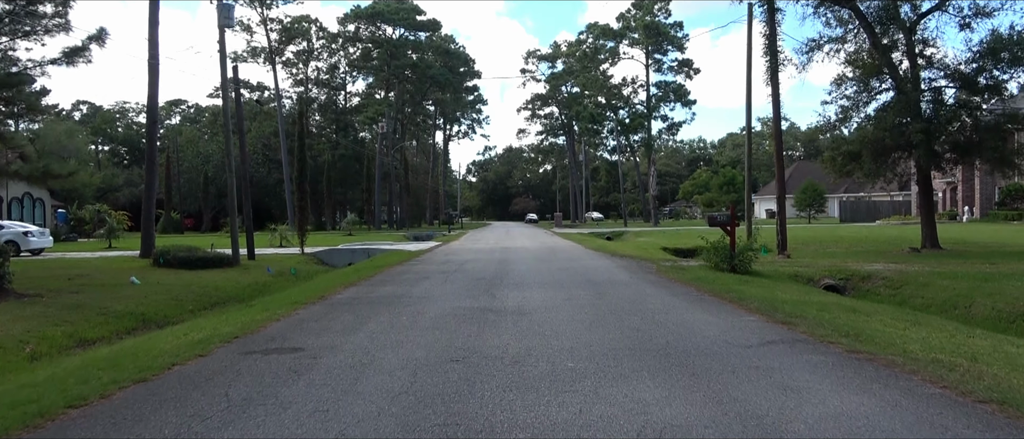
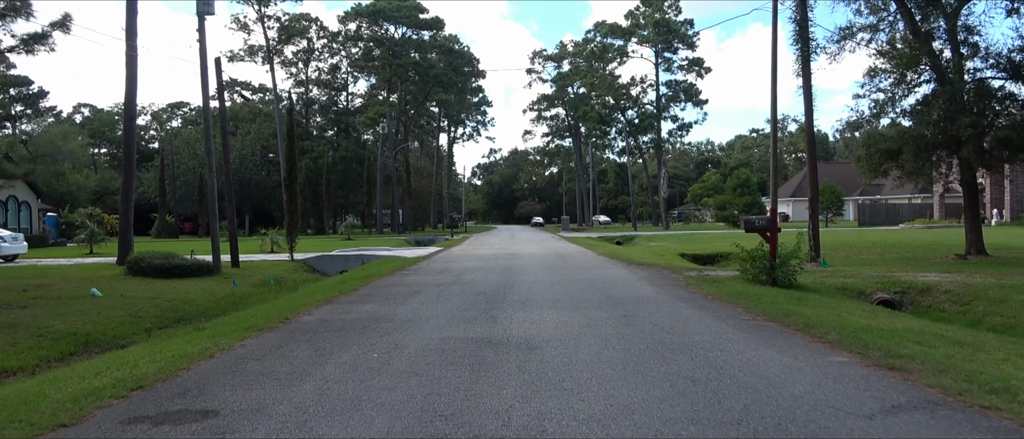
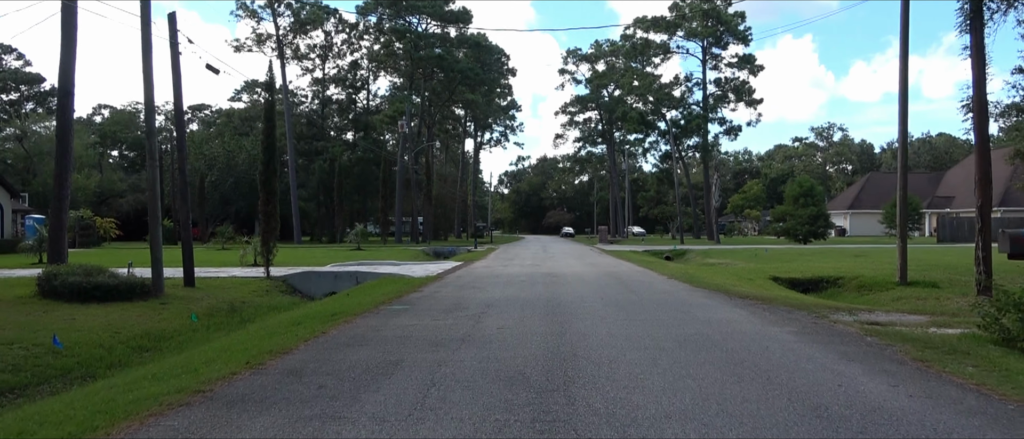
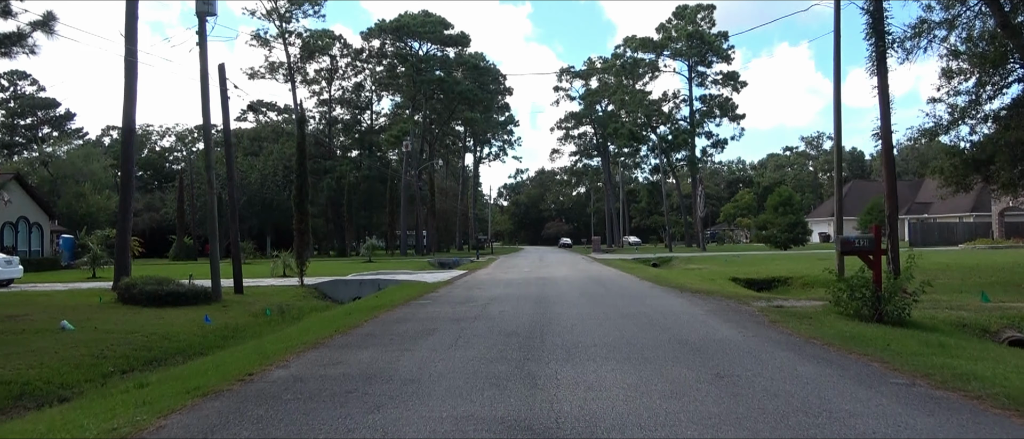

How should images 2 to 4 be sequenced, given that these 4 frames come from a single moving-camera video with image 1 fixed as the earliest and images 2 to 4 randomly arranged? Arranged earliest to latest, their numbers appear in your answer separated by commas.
2, 4, 3
